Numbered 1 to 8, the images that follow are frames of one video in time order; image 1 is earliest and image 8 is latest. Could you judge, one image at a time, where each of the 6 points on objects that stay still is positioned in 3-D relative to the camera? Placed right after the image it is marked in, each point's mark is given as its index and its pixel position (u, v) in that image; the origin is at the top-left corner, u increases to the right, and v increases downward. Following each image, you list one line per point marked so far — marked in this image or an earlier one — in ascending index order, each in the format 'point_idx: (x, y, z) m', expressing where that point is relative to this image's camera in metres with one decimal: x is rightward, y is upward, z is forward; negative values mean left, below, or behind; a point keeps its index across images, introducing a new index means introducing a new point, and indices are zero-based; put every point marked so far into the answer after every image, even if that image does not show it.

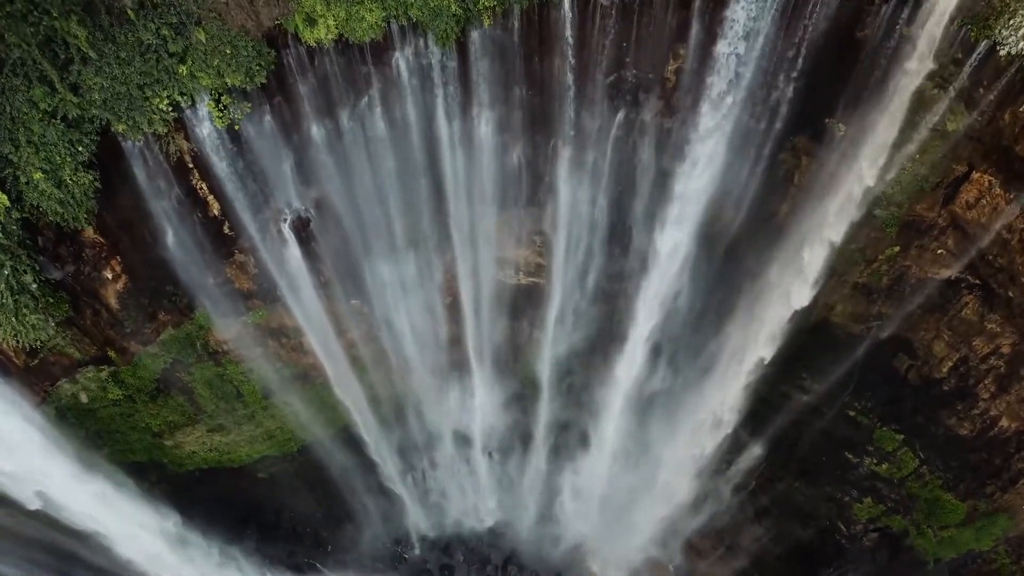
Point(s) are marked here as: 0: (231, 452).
0: (-5.4, -3.2, +12.9) m
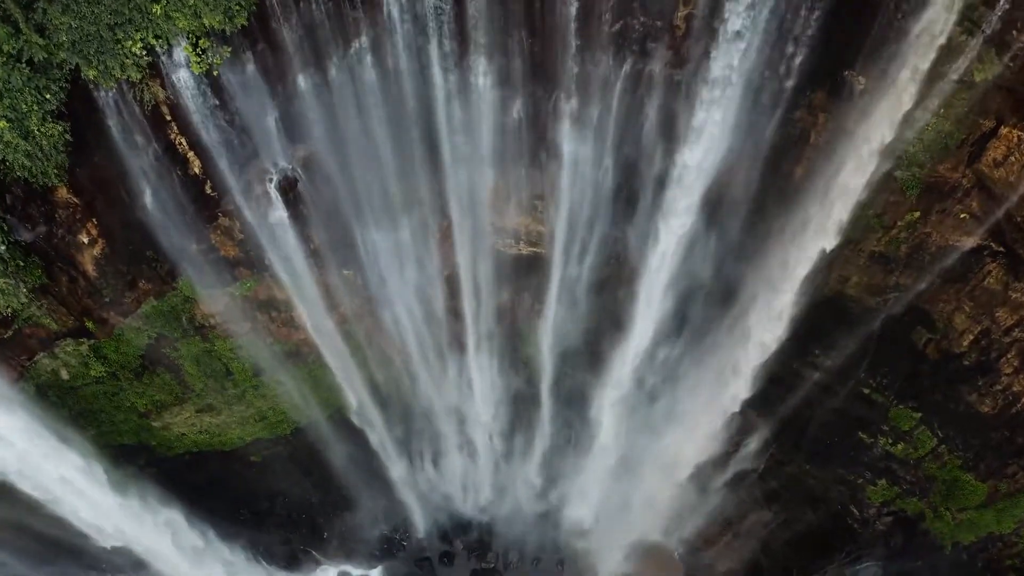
0: (-5.4, -2.8, +12.4) m
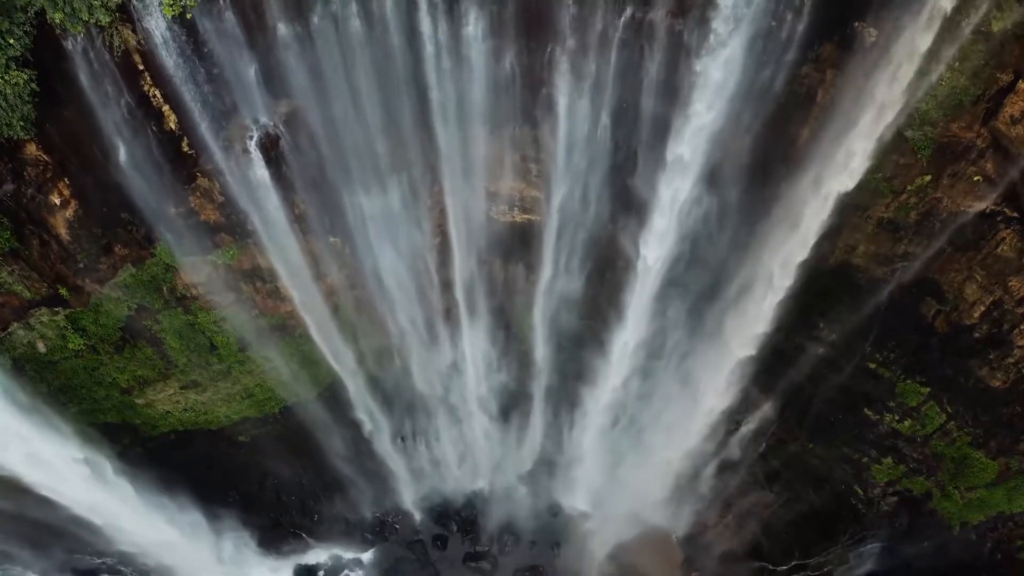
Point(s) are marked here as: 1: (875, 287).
0: (-5.5, -2.3, +12.0) m
1: (+5.6, 0.0, +10.3) m
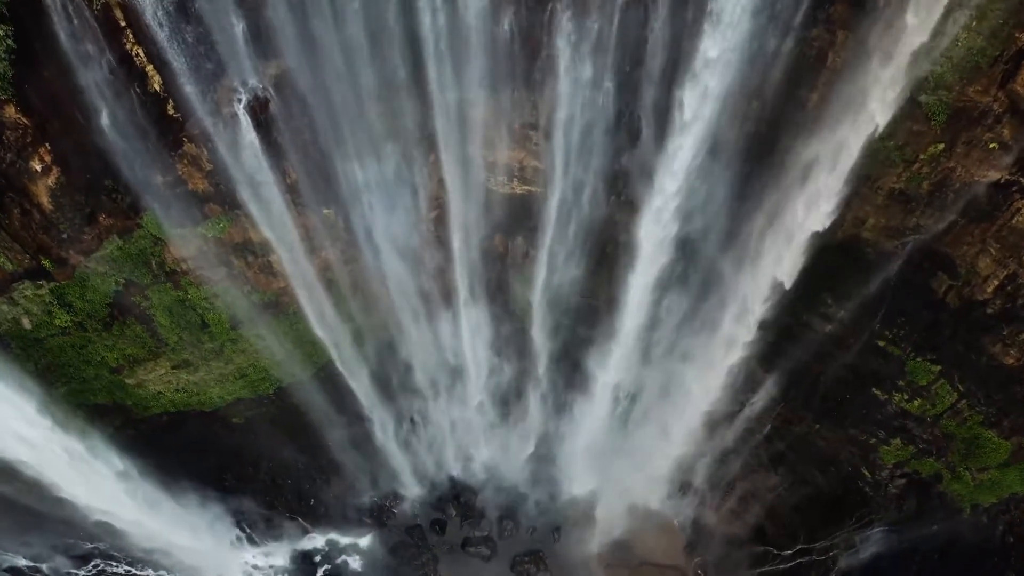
0: (-5.5, -1.9, +11.7) m
1: (+5.6, +0.4, +10.0) m
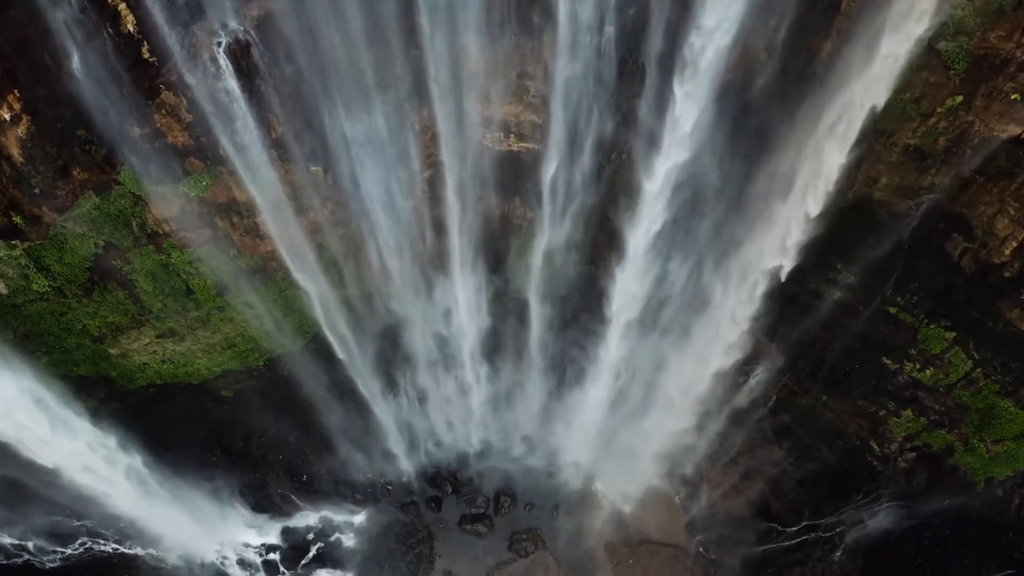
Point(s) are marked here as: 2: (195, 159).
0: (-5.6, -1.3, +11.4) m
1: (+5.6, +0.9, +9.5) m
2: (-4.3, +1.7, +9.0) m
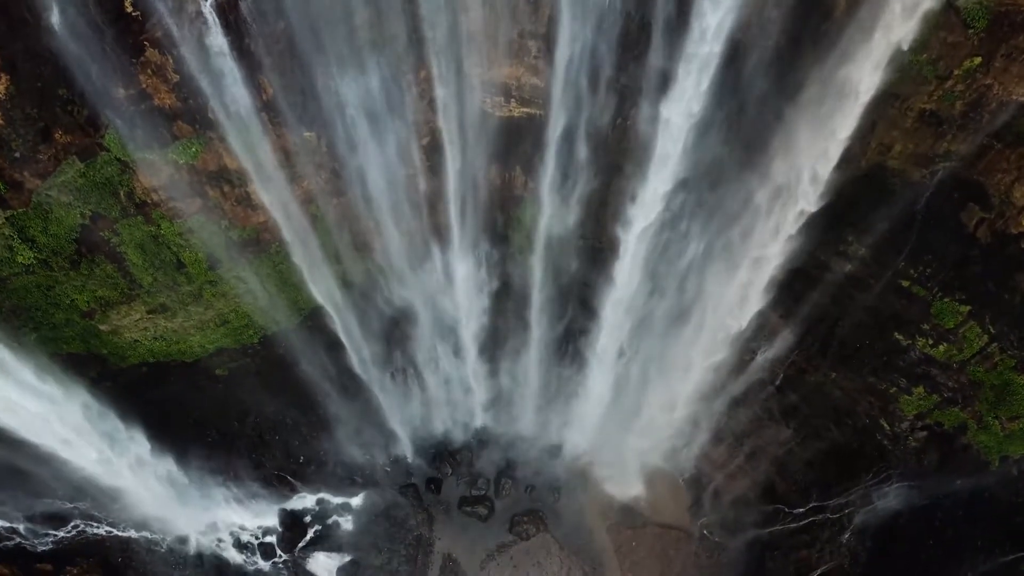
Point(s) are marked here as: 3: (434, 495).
0: (-5.5, -0.9, +11.1) m
1: (+5.6, +1.3, +9.2) m
2: (-4.3, +2.1, +8.7) m
3: (-1.5, -3.9, +12.5) m
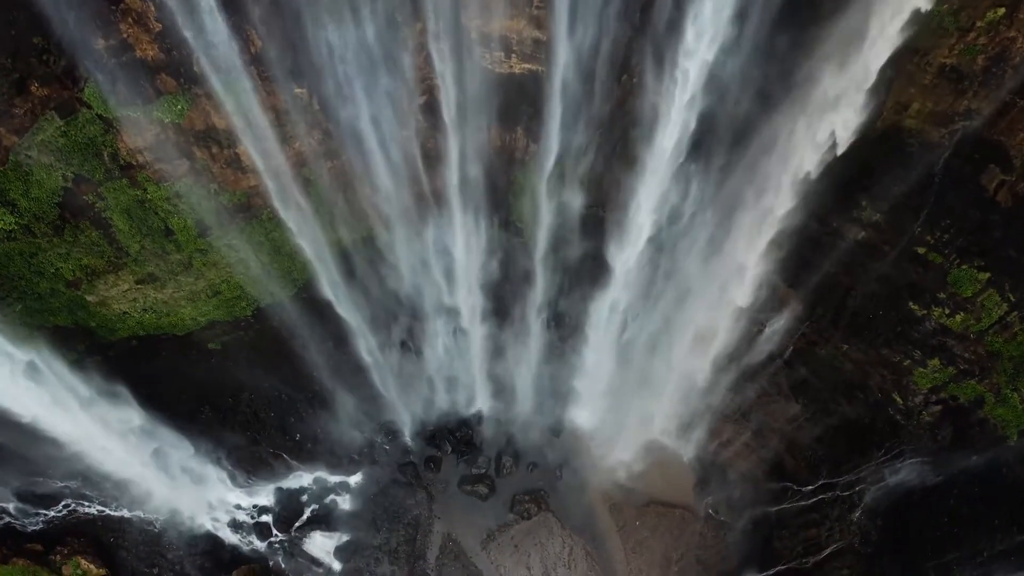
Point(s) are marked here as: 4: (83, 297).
0: (-5.5, -0.4, +10.7) m
1: (+5.6, +1.8, +8.8) m
2: (-4.3, +2.6, +8.3) m
3: (-1.5, -3.4, +12.2) m
4: (-6.5, -0.1, +10.1) m
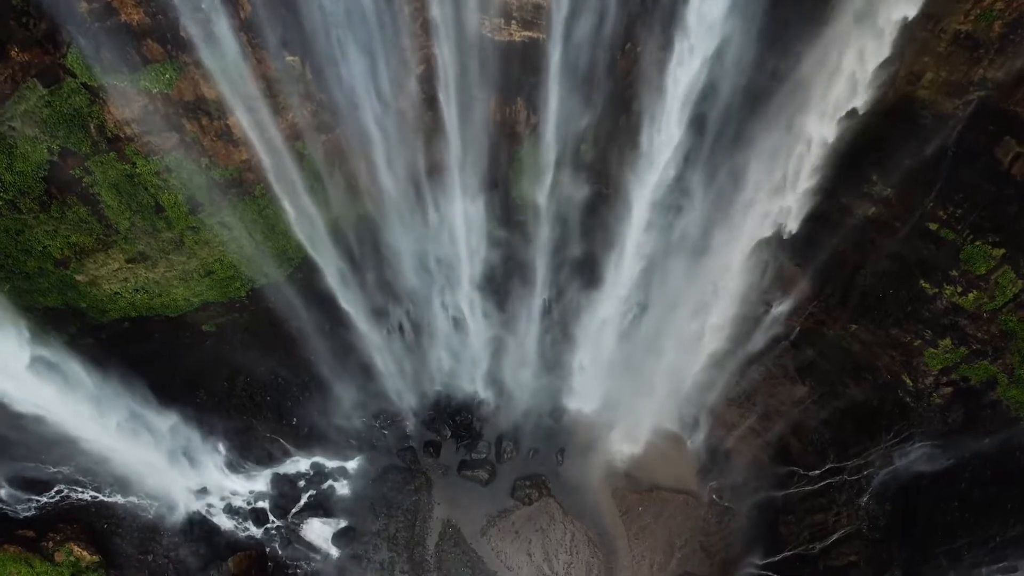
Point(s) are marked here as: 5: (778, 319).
0: (-5.5, -0.1, +10.5) m
1: (+5.6, +2.1, +8.5) m
2: (-4.3, +2.9, +8.0) m
3: (-1.4, -3.1, +12.0) m
4: (-6.5, +0.2, +9.8) m
5: (+4.5, -0.5, +11.1) m
